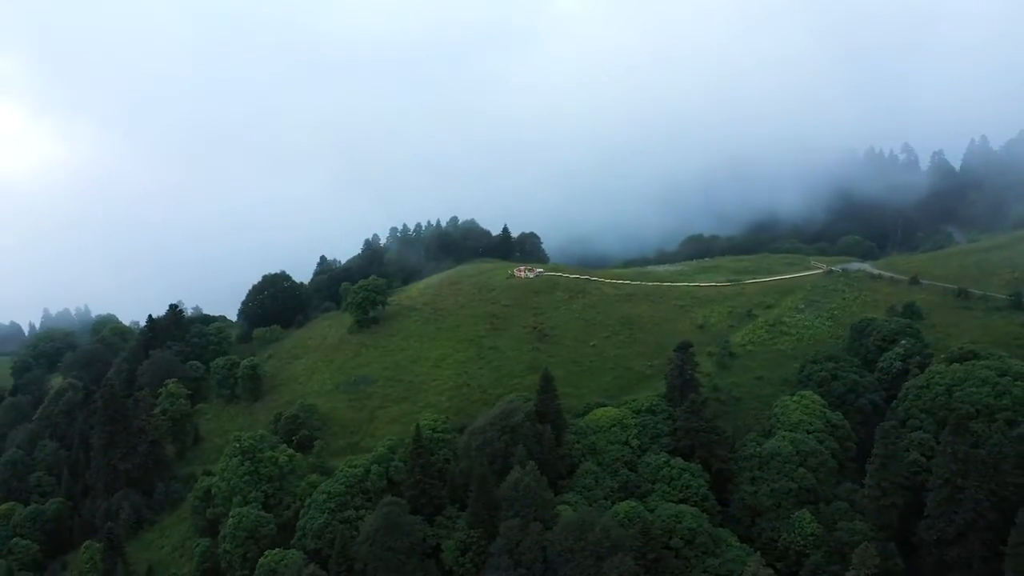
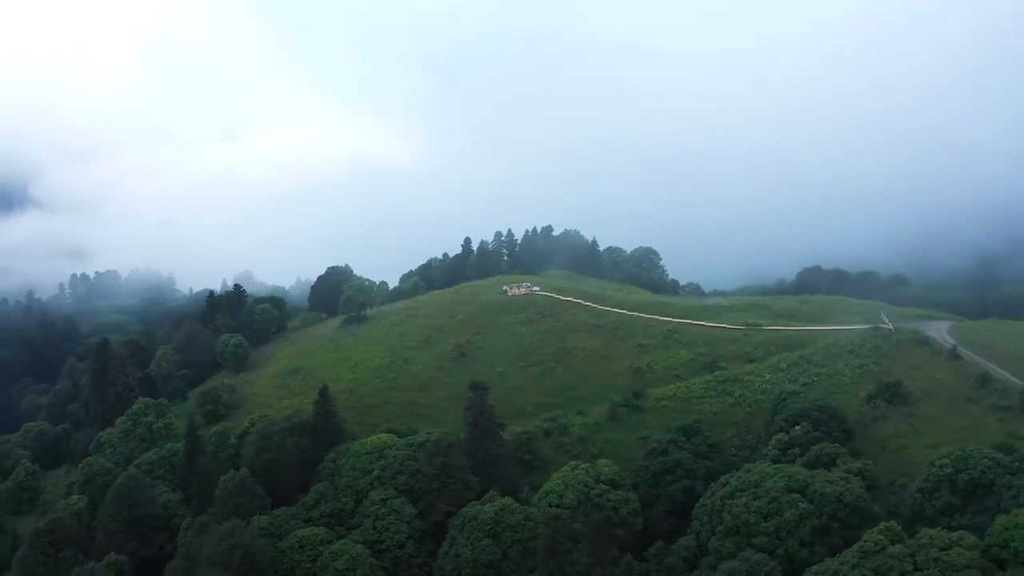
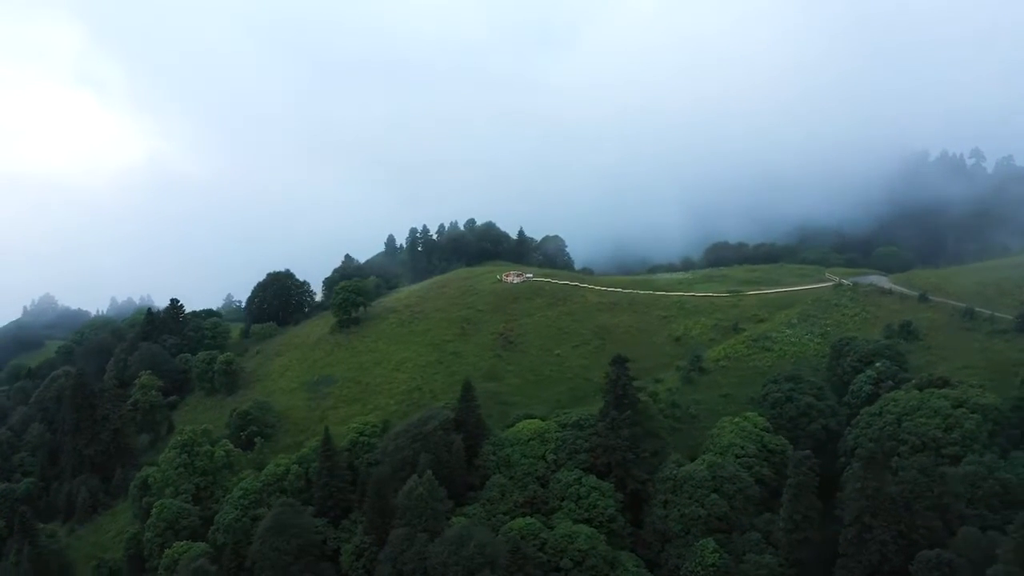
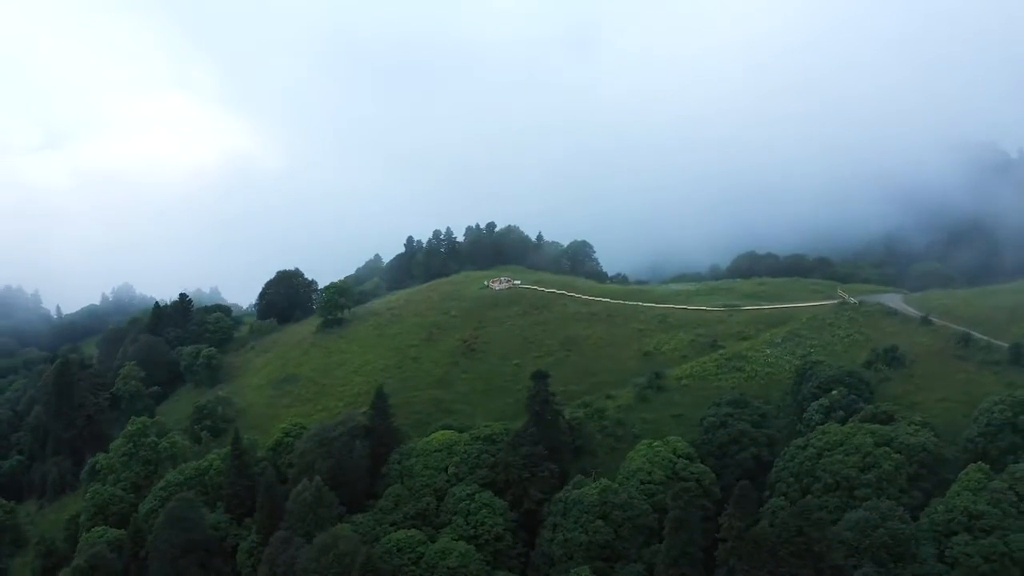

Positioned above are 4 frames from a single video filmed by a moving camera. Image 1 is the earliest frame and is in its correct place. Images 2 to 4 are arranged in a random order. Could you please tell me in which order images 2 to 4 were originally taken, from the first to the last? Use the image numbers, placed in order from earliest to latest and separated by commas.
3, 4, 2
